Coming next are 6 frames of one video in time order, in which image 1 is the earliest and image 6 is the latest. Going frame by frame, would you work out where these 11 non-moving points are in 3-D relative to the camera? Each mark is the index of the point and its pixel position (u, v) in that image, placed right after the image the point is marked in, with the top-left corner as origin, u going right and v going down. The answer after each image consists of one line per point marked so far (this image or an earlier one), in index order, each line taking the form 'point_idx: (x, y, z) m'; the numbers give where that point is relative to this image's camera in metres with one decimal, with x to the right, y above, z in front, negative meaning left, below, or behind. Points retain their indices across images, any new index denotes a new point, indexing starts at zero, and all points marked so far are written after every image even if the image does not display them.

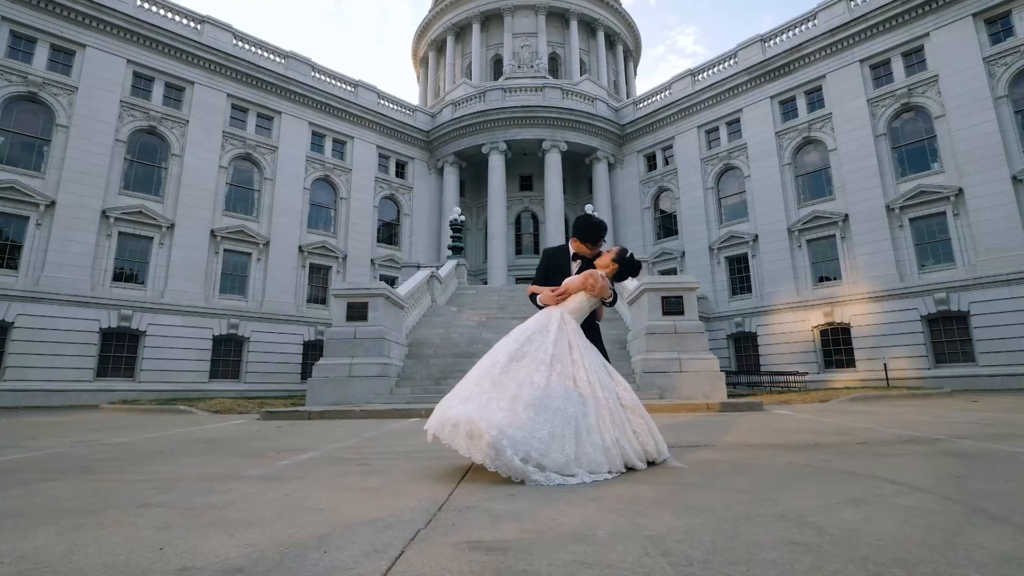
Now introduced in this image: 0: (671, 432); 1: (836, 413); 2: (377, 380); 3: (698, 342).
0: (+1.8, -1.6, +5.7) m
1: (+5.1, -2.0, +8.1) m
2: (-2.8, -2.0, +11.0) m
3: (+3.9, -1.1, +10.9) m
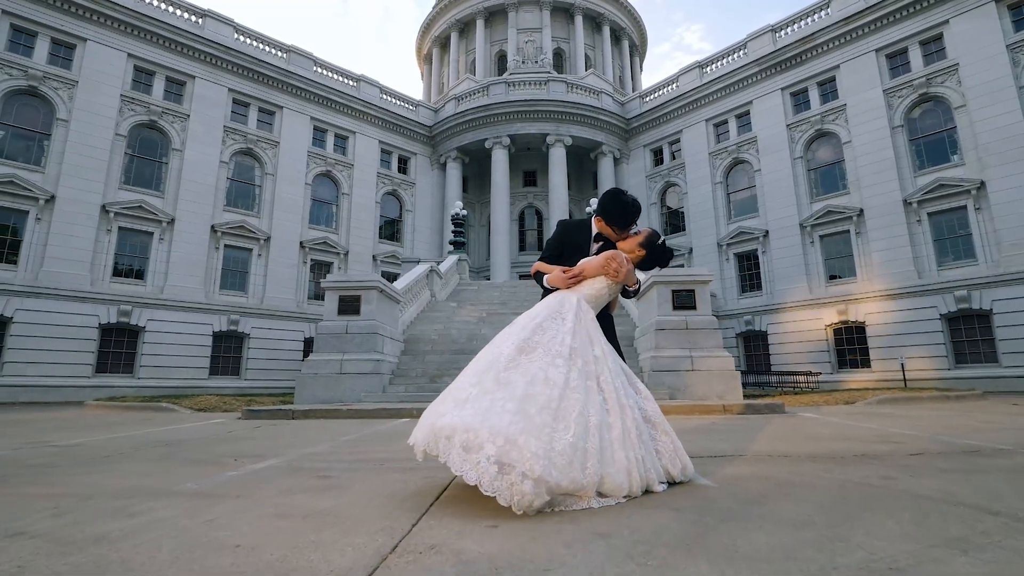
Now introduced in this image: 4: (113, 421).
0: (+1.7, -1.4, +5.1) m
1: (+5.1, -1.8, +7.4) m
2: (-2.8, -1.8, +10.4) m
3: (+3.9, -1.0, +10.2) m
4: (-6.5, -2.2, +8.5) m
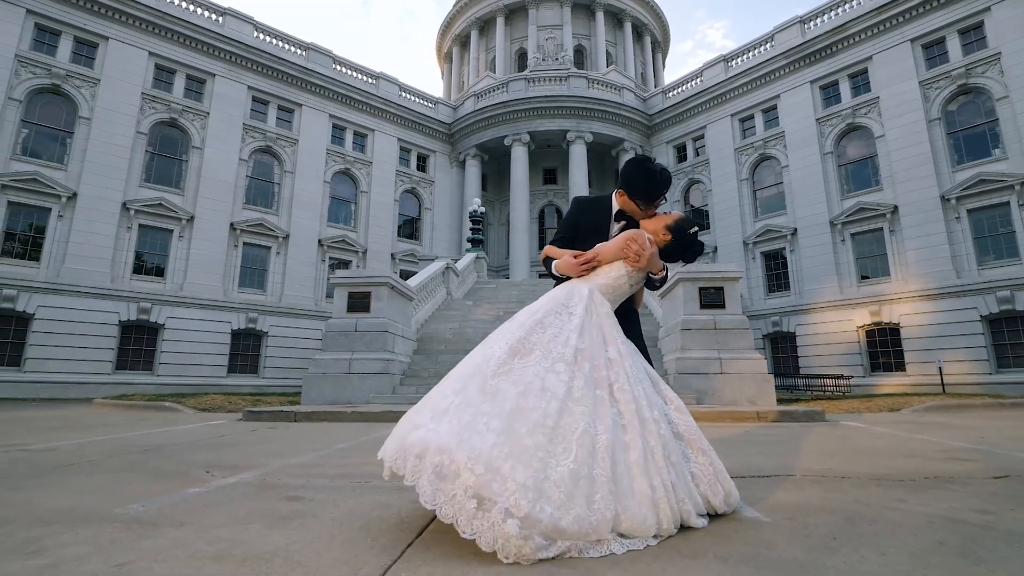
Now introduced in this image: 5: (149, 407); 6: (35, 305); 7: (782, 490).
0: (+1.8, -1.4, +4.5) m
1: (+5.2, -1.8, +6.7) m
2: (-2.5, -1.7, +9.9) m
3: (+4.2, -0.9, +9.5) m
4: (-6.3, -2.1, +8.1) m
5: (-6.8, -2.2, +9.8) m
6: (-18.0, -0.6, +19.8) m
7: (+1.5, -1.1, +2.9) m
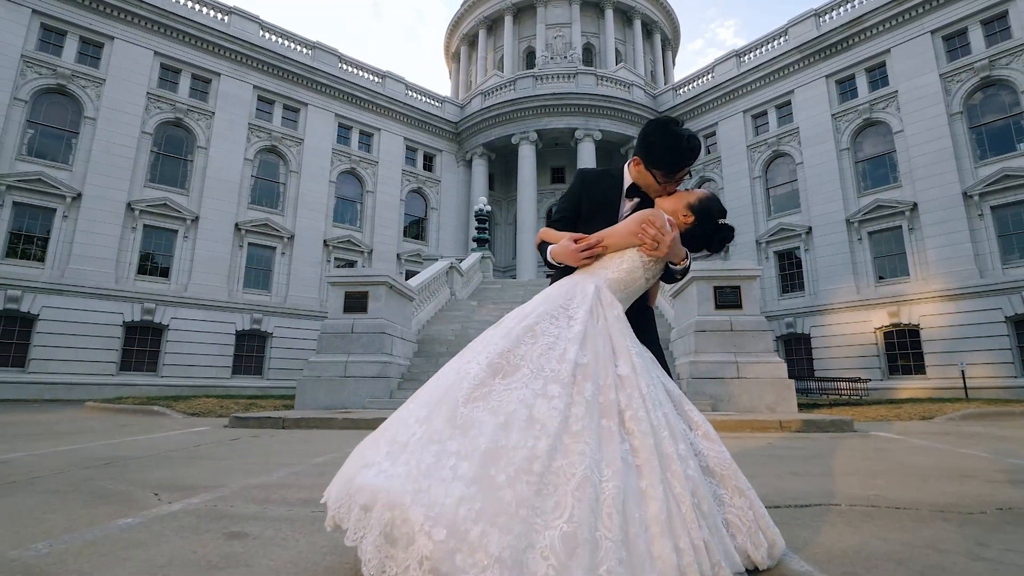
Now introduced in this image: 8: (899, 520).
0: (+1.8, -1.3, +3.9) m
1: (+5.3, -1.8, +6.1) m
2: (-2.5, -1.7, +9.5) m
3: (+4.2, -0.9, +8.9) m
4: (-6.2, -2.1, +7.7) m
5: (-6.8, -2.2, +9.4) m
6: (-17.7, -0.7, +19.6) m
7: (+1.5, -1.1, +2.4) m
8: (+1.8, -1.1, +2.5) m
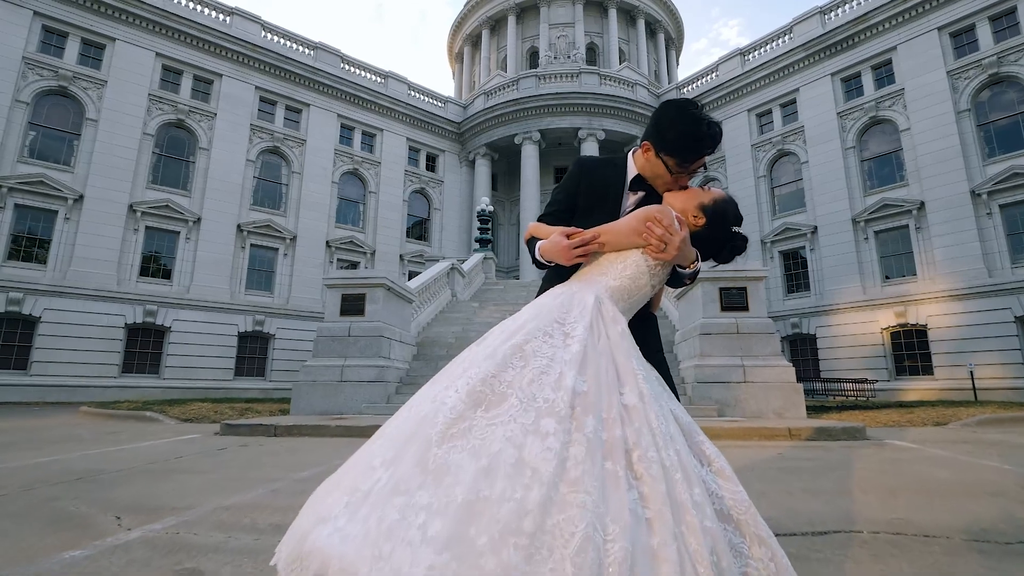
0: (+1.8, -1.4, +3.7) m
1: (+5.2, -1.8, +5.9) m
2: (-2.5, -1.8, +9.3) m
3: (+4.2, -0.9, +8.7) m
4: (-6.2, -2.1, +7.6) m
5: (-6.8, -2.3, +9.3) m
6: (-17.7, -0.7, +19.5) m
7: (+1.4, -1.1, +2.2) m
8: (+1.8, -1.2, +2.3) m
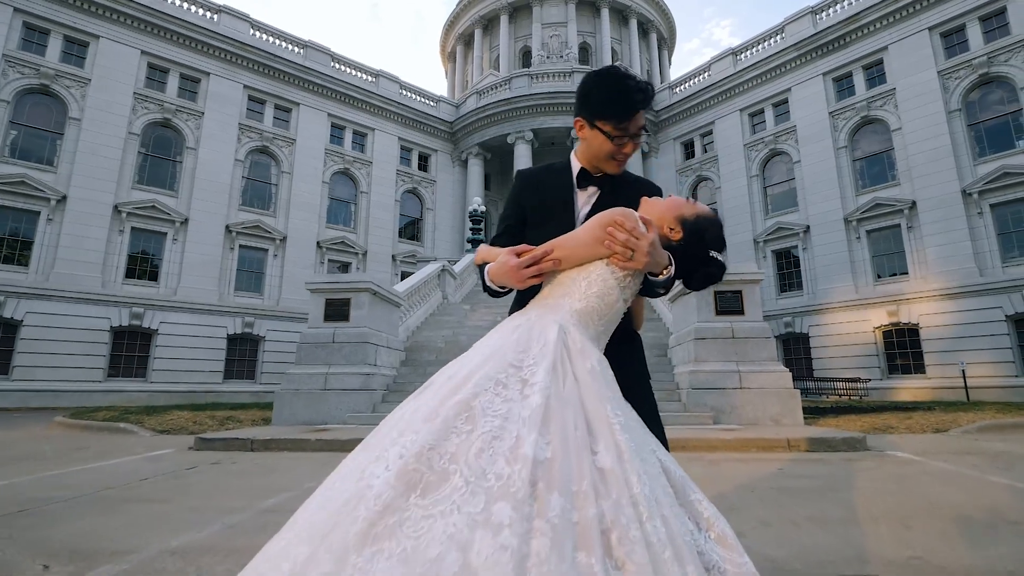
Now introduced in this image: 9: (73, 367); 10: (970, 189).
0: (+1.7, -1.5, +3.5) m
1: (+5.1, -1.8, +5.7) m
2: (-2.6, -1.8, +9.0) m
3: (+4.1, -1.0, +8.5) m
4: (-6.4, -2.2, +7.3) m
5: (-6.9, -2.4, +9.0) m
6: (-18.0, -0.9, +19.1) m
7: (+1.4, -1.2, +2.0) m
8: (+1.7, -1.2, +2.1) m
9: (-16.6, -3.0, +19.7) m
10: (+17.5, +3.7, +19.8) m
